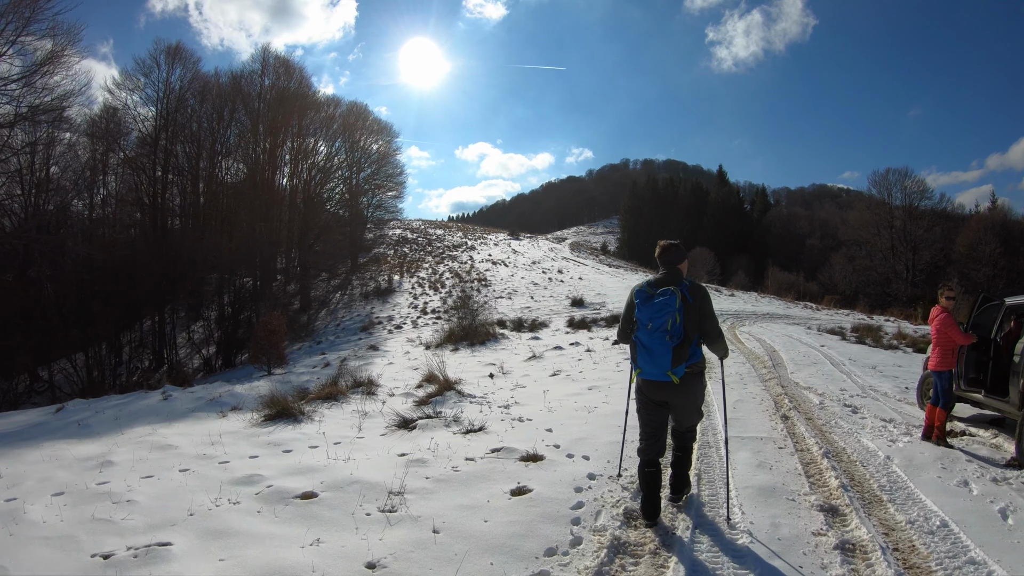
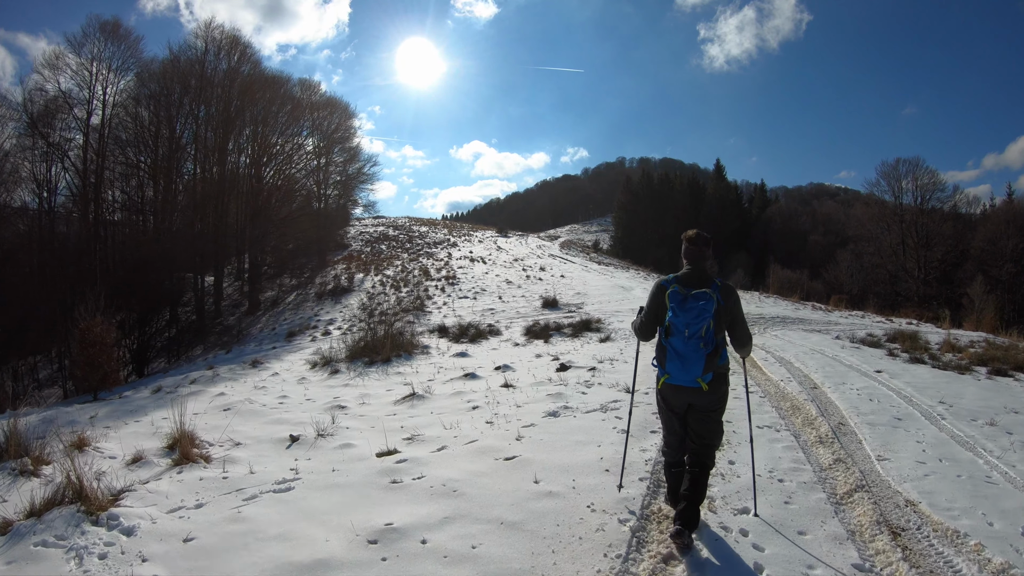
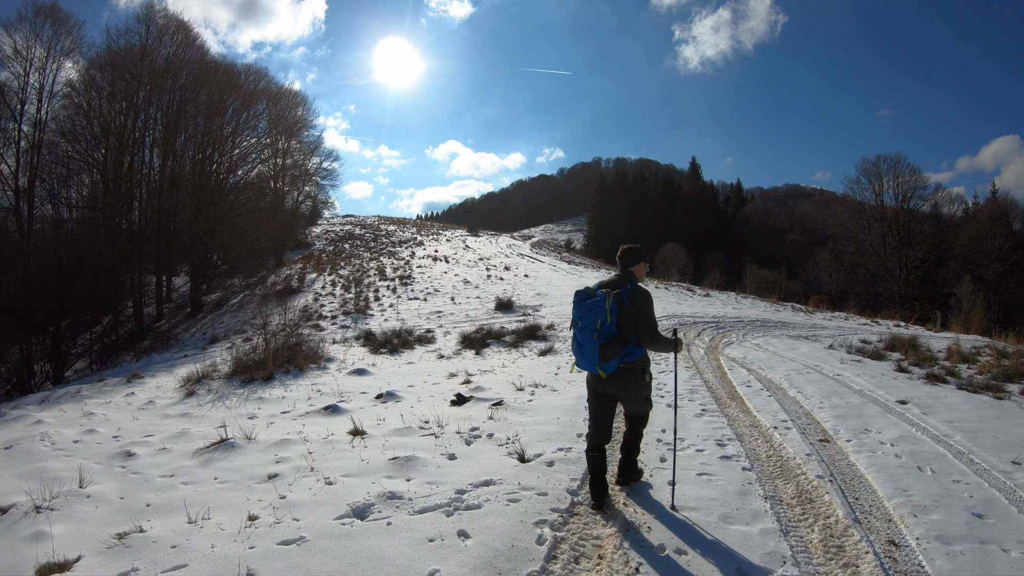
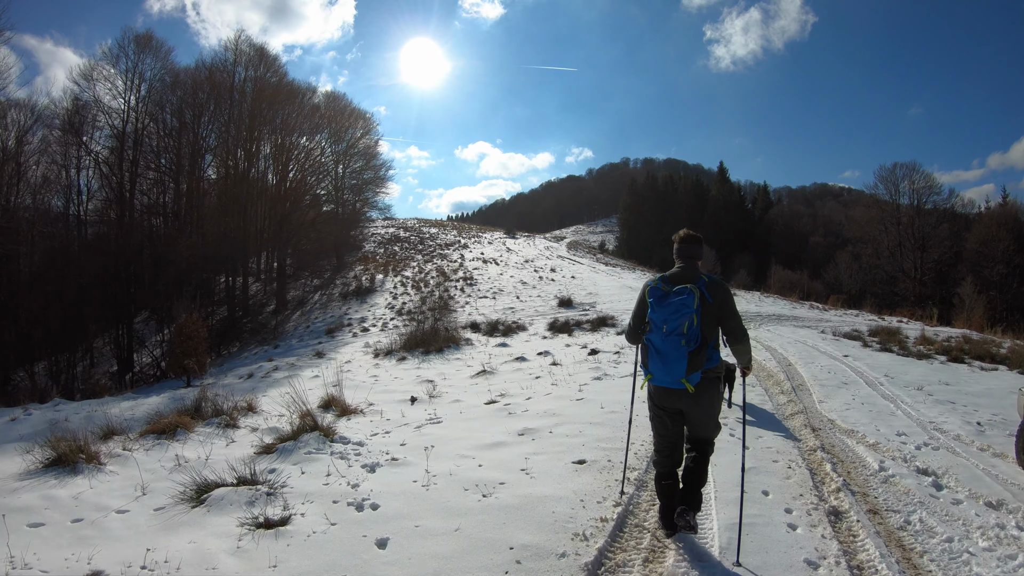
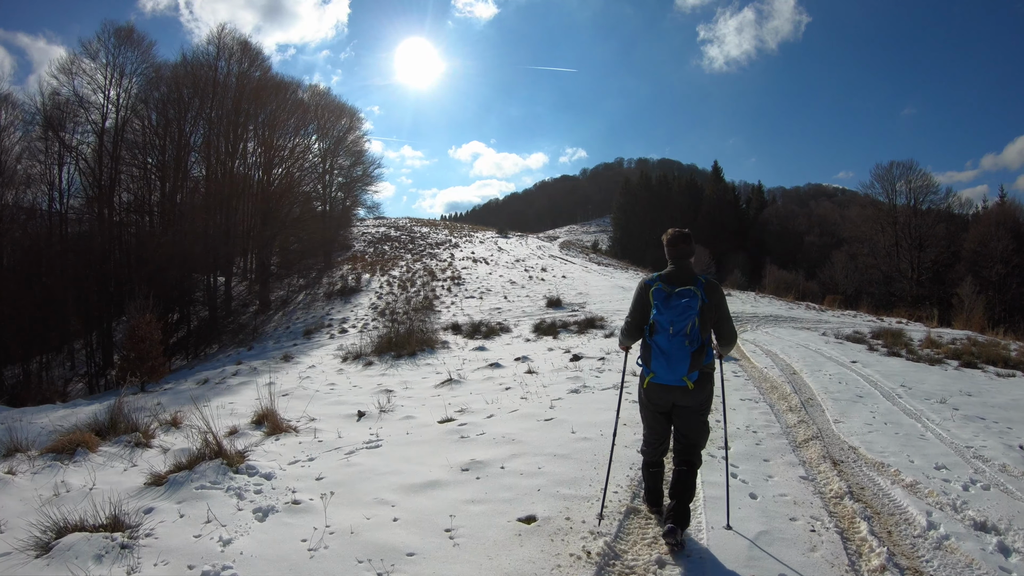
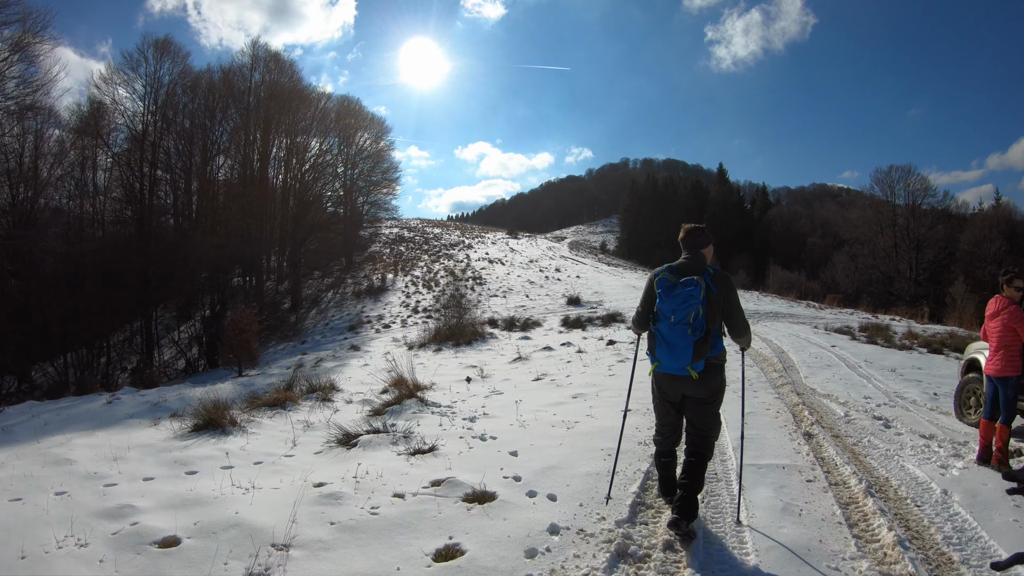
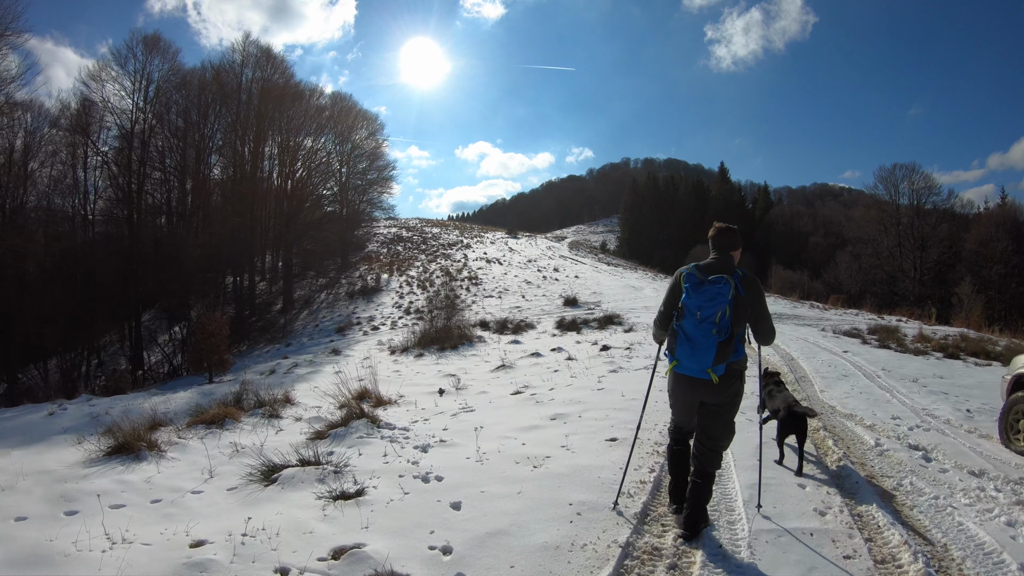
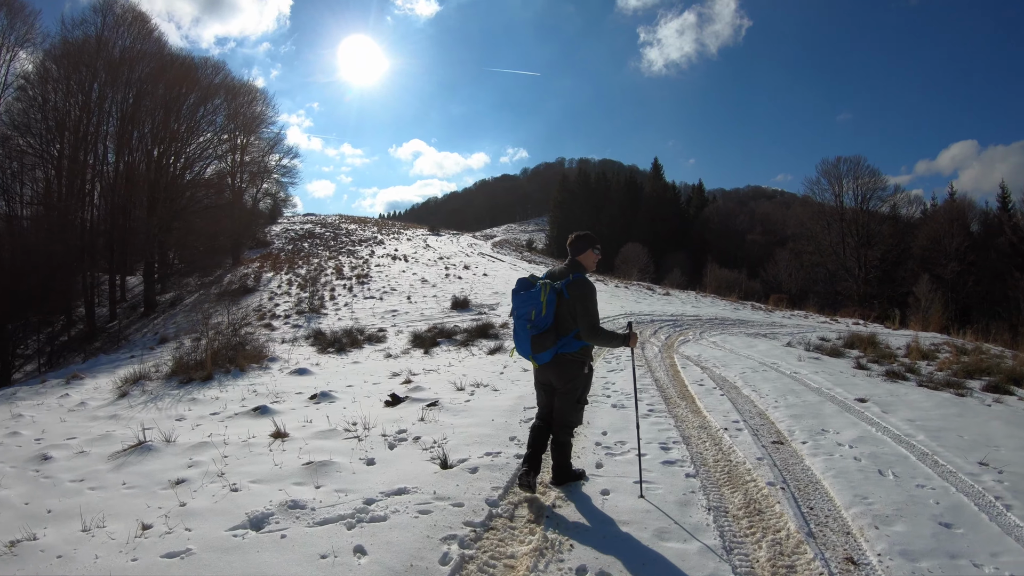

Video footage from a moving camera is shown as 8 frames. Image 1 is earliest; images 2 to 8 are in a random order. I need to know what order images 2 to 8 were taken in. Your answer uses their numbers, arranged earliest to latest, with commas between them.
6, 7, 4, 5, 2, 3, 8
